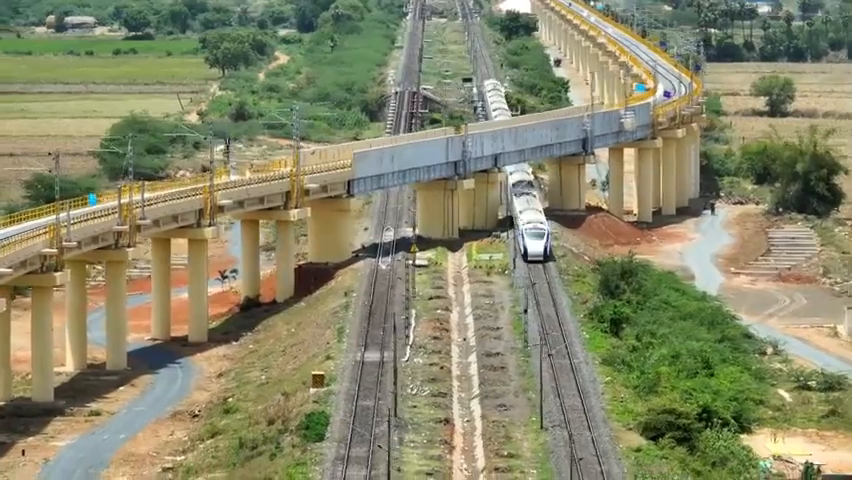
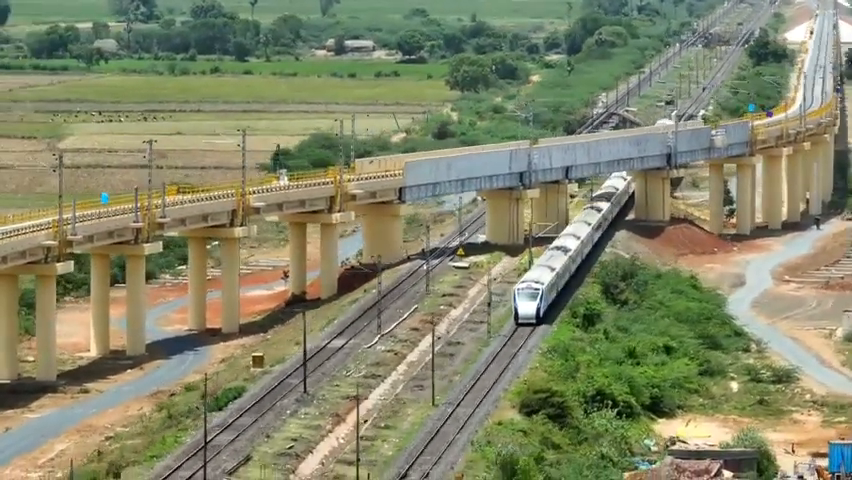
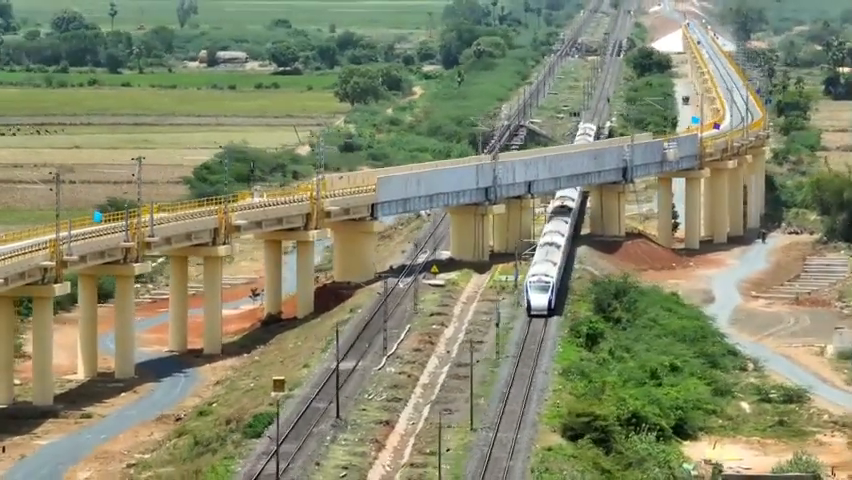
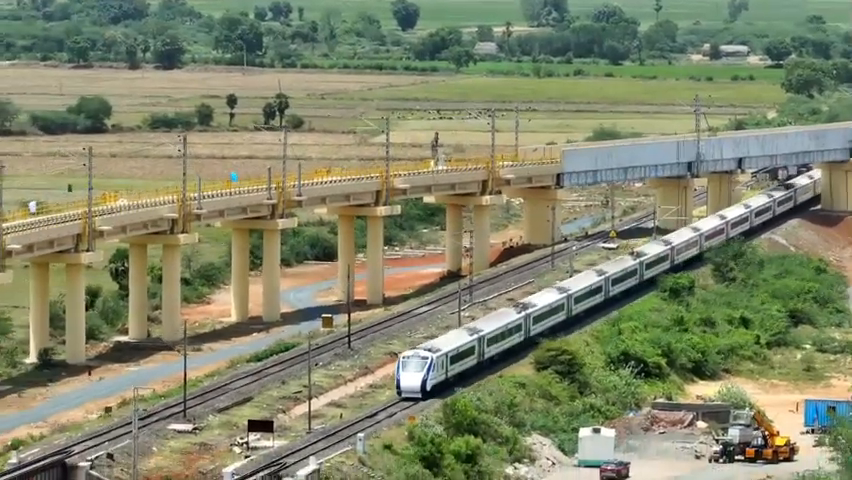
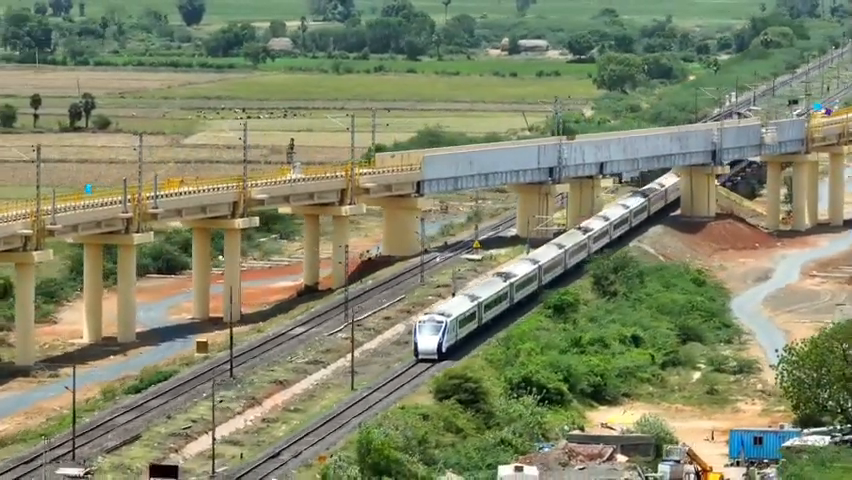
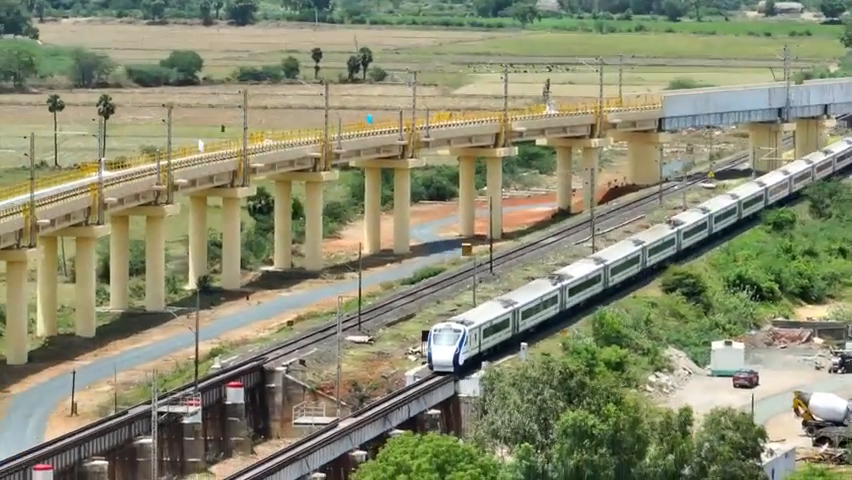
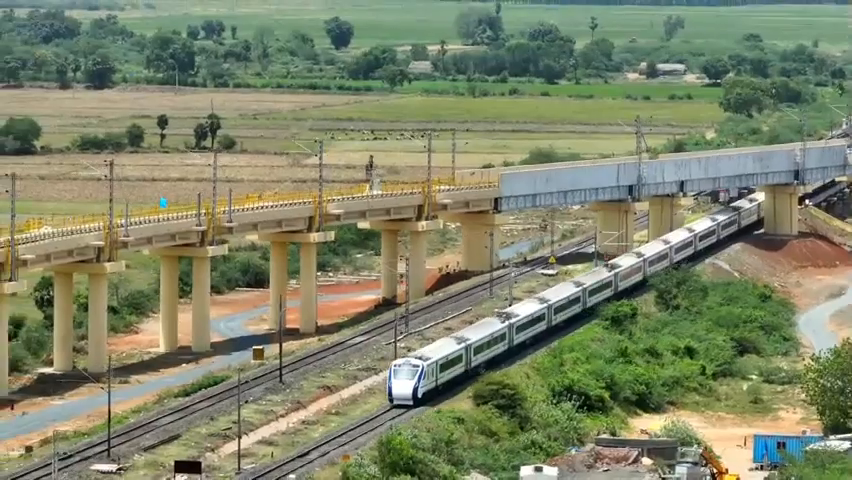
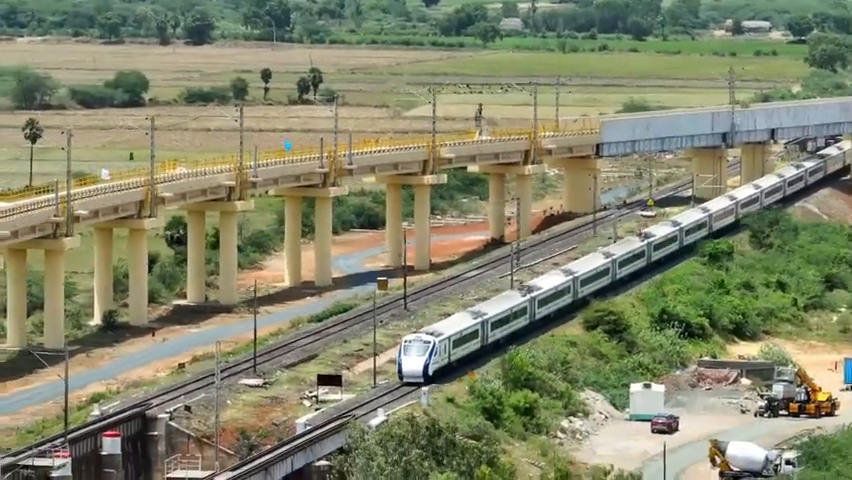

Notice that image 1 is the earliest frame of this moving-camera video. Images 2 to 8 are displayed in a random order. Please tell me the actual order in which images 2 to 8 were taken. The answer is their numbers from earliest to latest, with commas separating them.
3, 2, 5, 7, 4, 8, 6
